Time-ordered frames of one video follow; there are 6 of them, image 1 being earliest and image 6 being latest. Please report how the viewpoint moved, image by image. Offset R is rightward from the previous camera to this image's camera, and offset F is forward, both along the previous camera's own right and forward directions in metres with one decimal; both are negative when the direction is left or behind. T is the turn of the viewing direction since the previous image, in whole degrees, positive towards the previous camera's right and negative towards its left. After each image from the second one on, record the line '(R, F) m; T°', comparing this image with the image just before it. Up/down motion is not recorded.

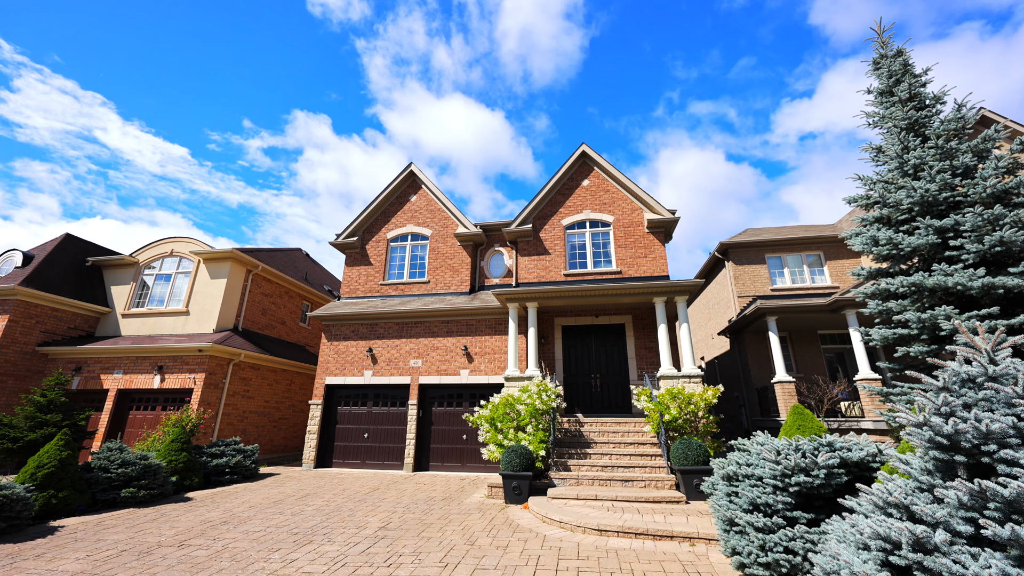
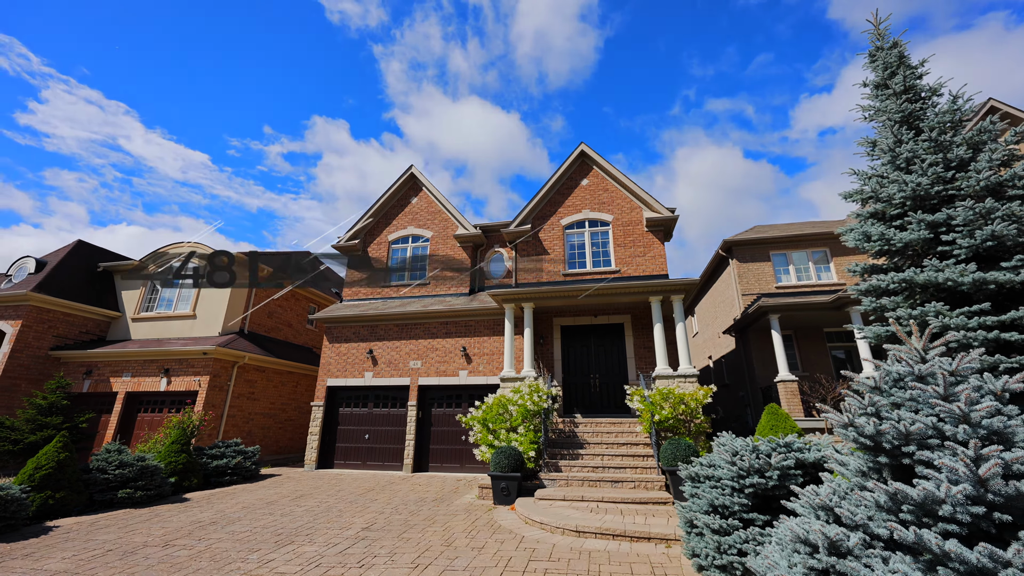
(+0.5, 0.0) m; -2°
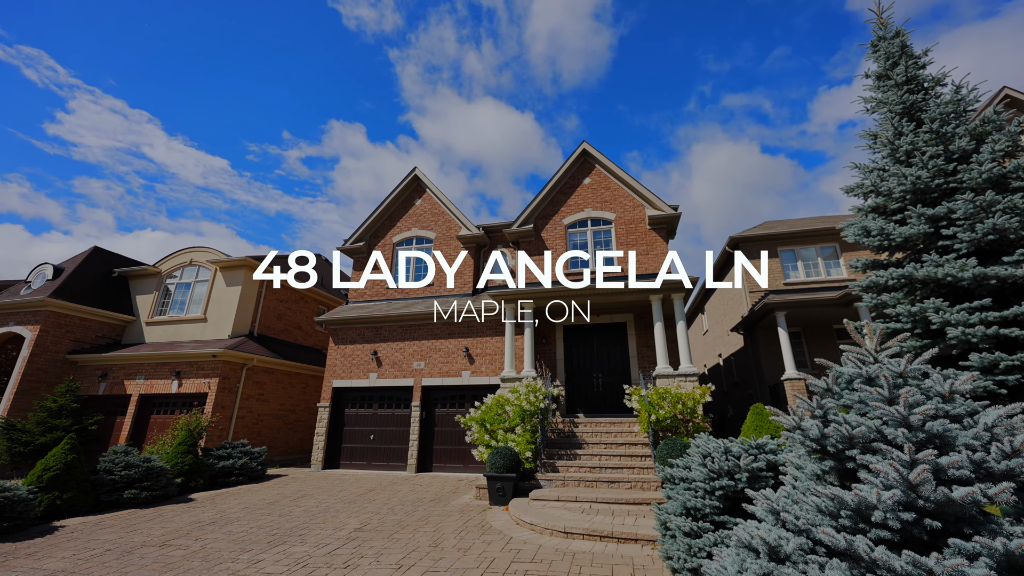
(+0.4, 0.0) m; -2°
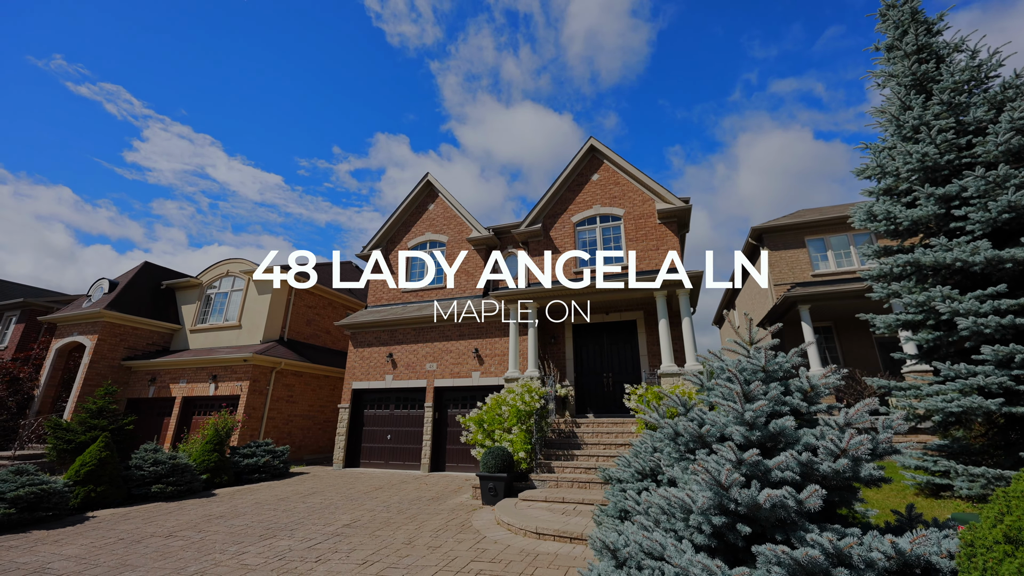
(+1.0, 0.0) m; -5°
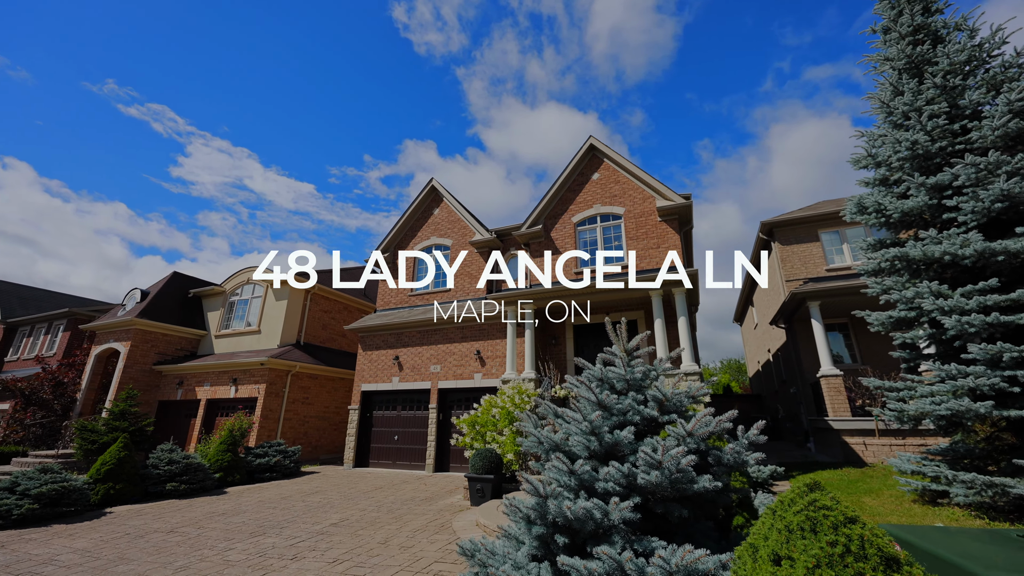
(+0.8, -0.1) m; -3°
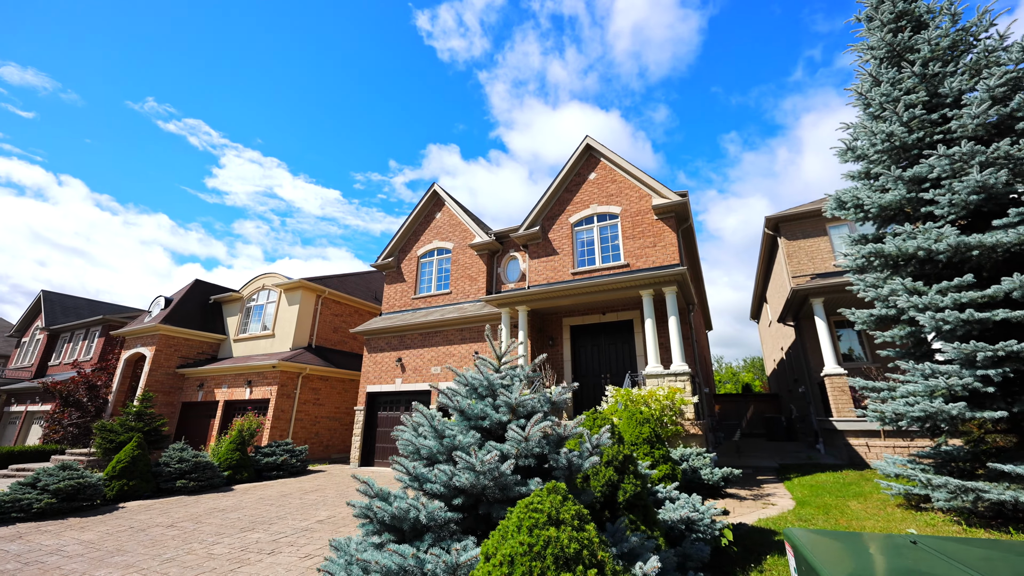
(+0.8, -0.1) m; -3°
